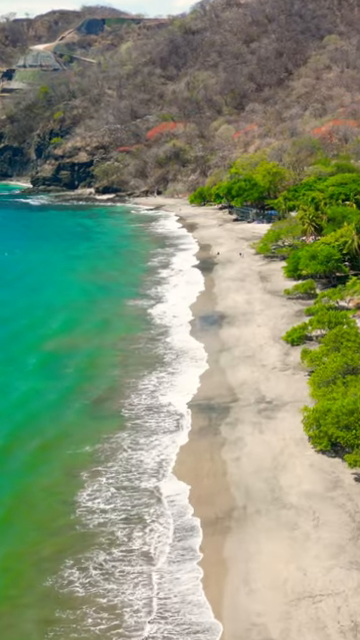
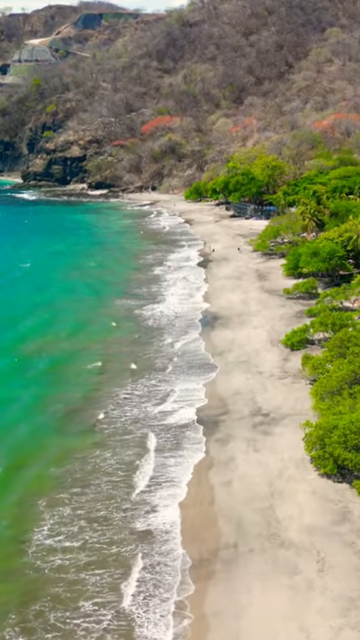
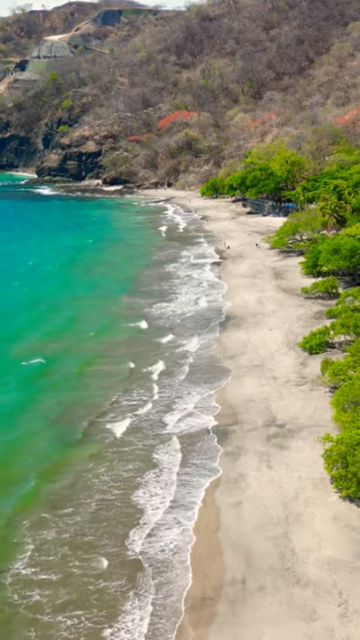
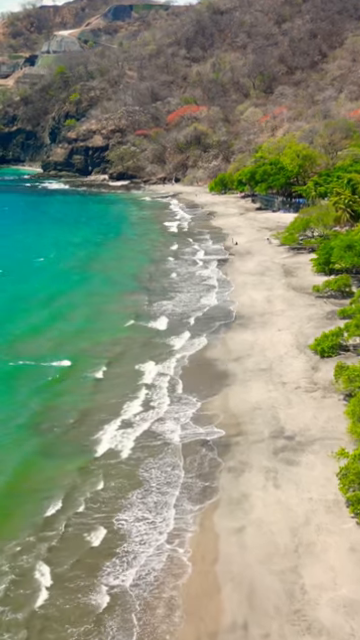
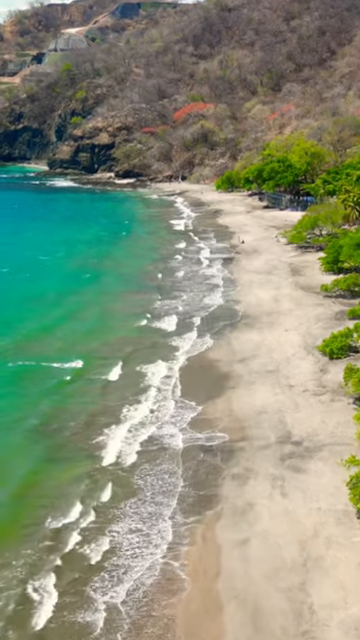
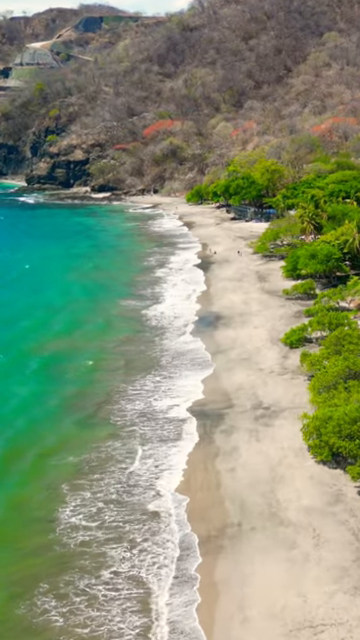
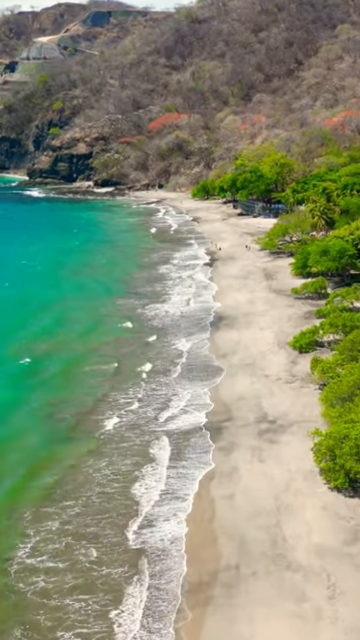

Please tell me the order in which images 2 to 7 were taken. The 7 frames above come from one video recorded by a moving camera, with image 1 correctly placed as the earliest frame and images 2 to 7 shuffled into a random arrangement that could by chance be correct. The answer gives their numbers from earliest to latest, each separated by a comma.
6, 2, 7, 3, 4, 5
